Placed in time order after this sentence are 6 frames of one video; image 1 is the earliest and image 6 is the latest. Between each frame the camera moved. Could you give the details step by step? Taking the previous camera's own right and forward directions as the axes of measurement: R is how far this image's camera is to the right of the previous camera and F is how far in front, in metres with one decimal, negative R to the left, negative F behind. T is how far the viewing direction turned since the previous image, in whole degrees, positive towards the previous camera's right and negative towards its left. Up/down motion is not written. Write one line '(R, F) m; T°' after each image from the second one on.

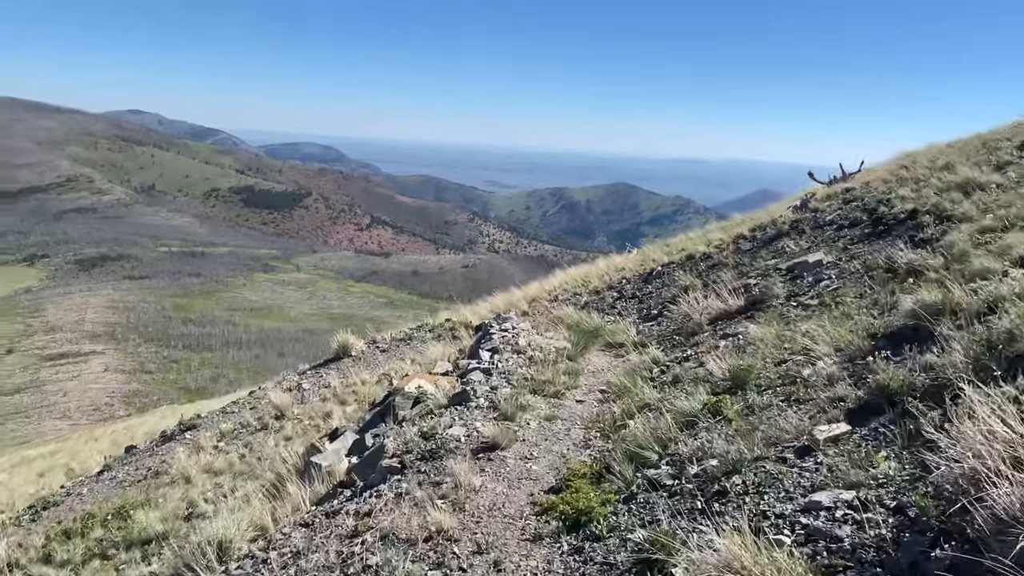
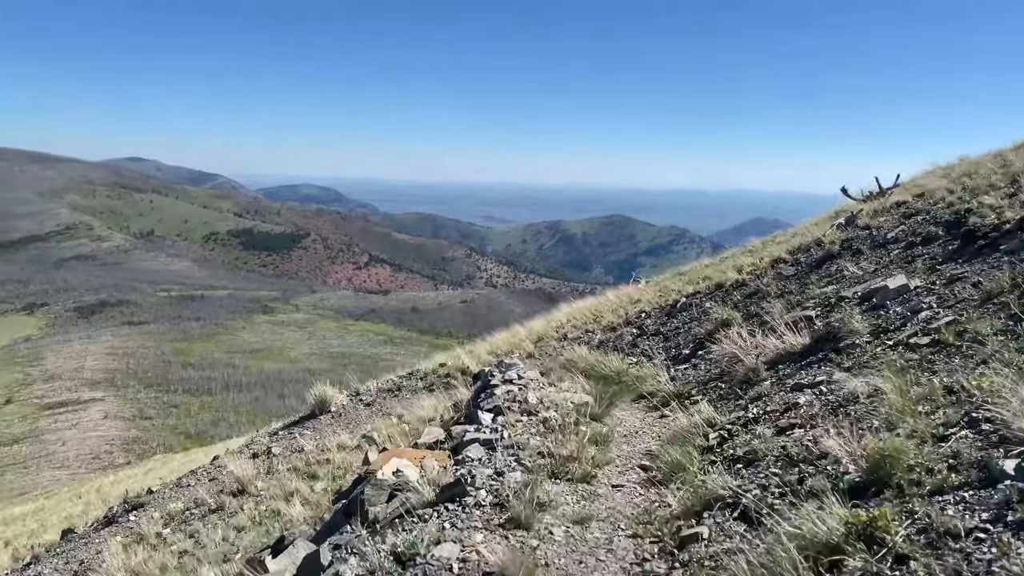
(0.0, +2.0) m; 0°
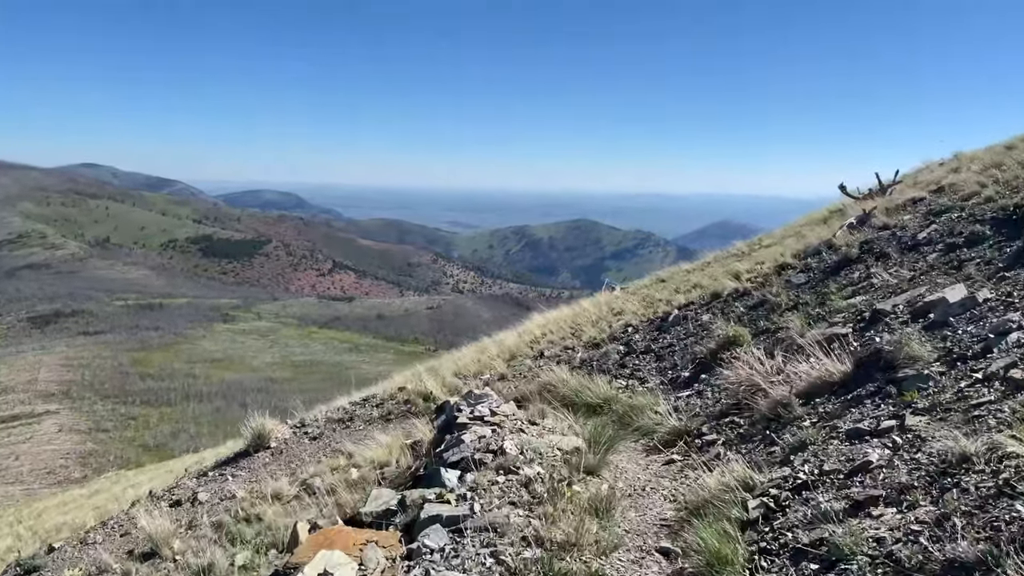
(0.0, +1.6) m; +2°
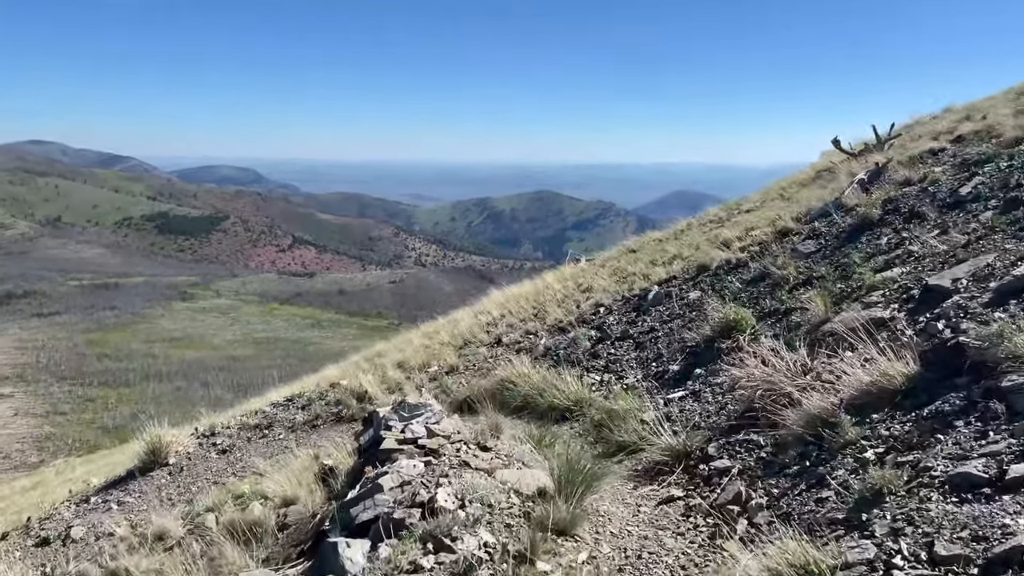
(+0.2, +1.8) m; +3°
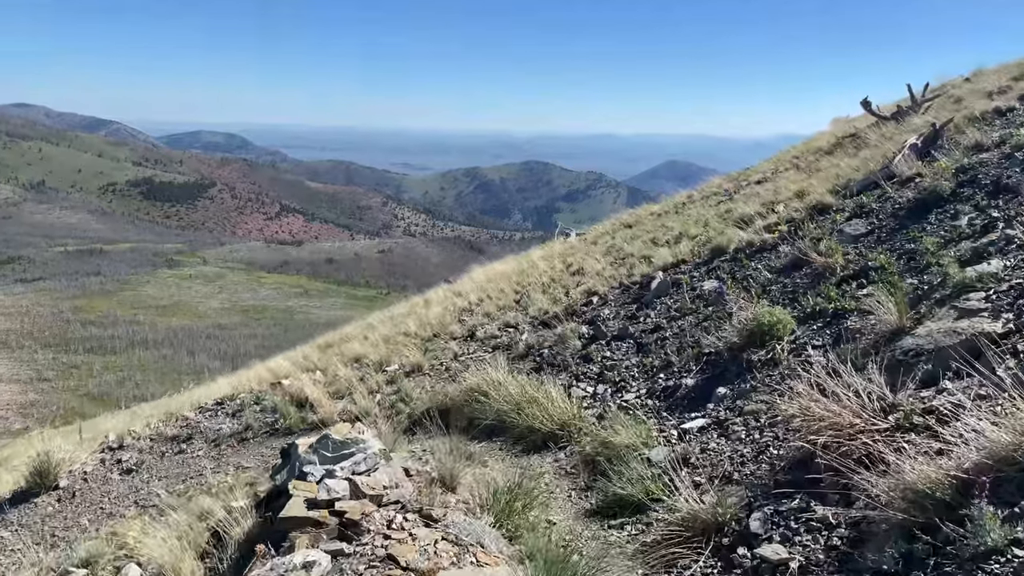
(+0.1, +1.7) m; +1°
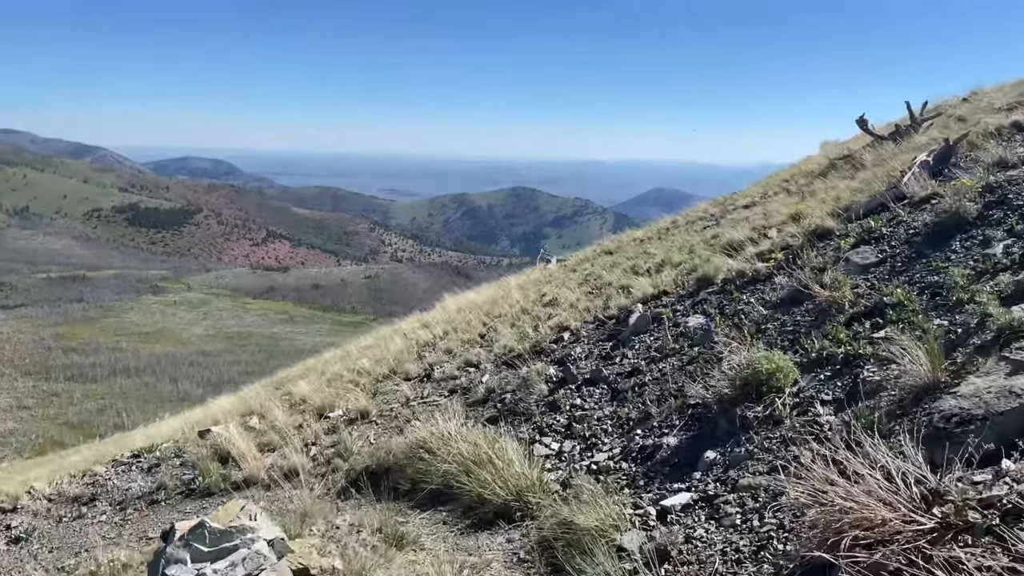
(+0.2, +1.0) m; +1°
